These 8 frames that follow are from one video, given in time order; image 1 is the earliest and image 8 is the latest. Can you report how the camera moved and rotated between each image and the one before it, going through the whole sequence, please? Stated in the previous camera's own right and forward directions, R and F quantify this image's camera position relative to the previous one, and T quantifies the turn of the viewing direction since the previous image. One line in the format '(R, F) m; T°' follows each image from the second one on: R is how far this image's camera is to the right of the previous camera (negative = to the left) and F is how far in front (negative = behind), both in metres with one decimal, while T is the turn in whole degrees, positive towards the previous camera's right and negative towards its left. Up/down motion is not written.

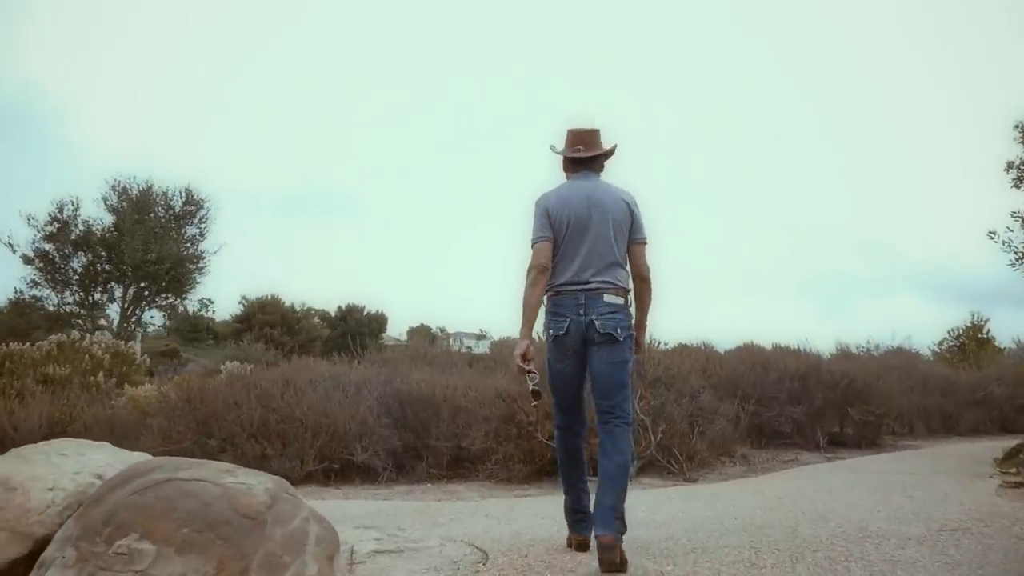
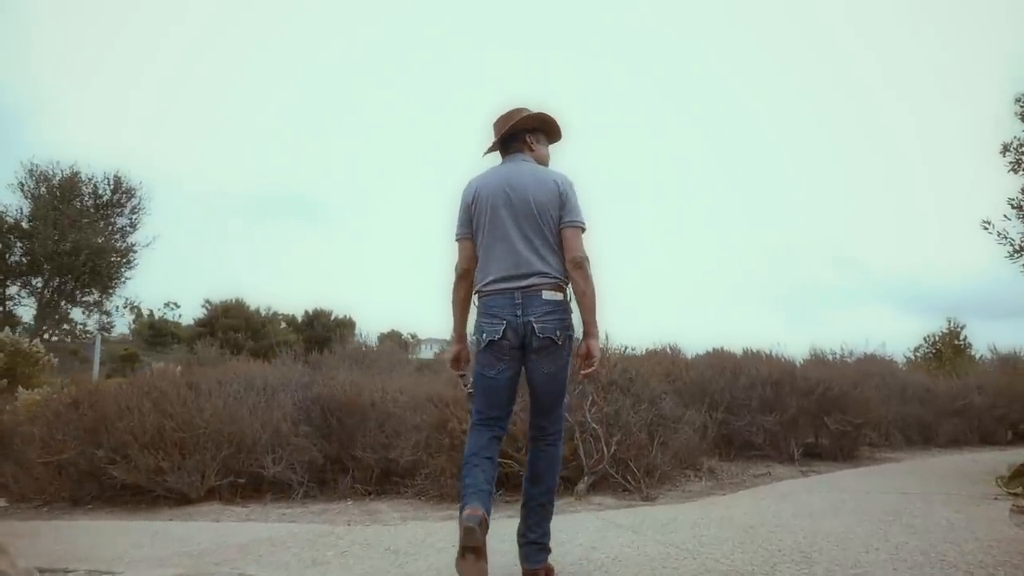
(+0.3, +1.3) m; +2°
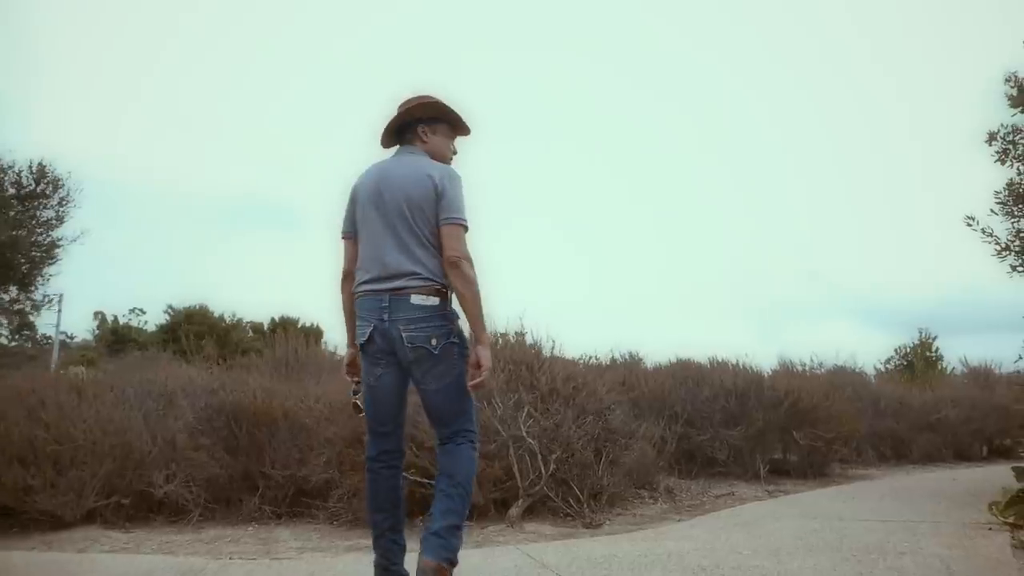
(+0.3, +1.1) m; +2°
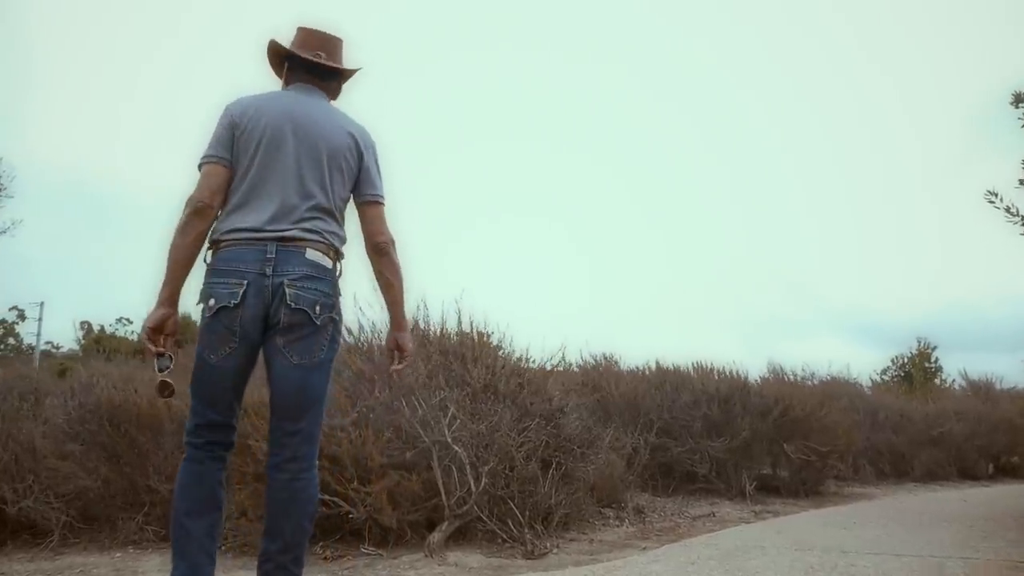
(+0.4, +1.4) m; 0°
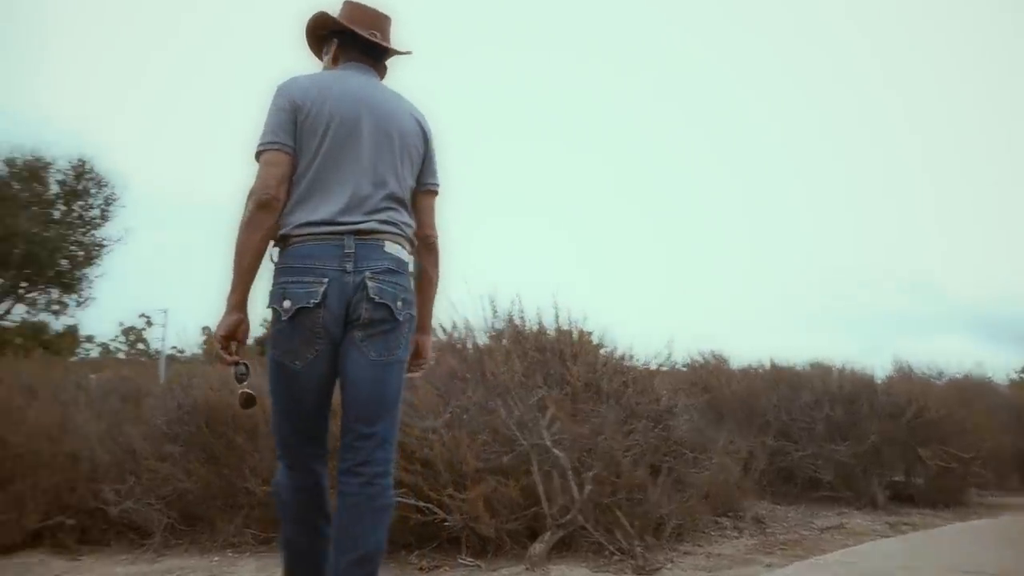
(0.0, +0.4) m; -6°
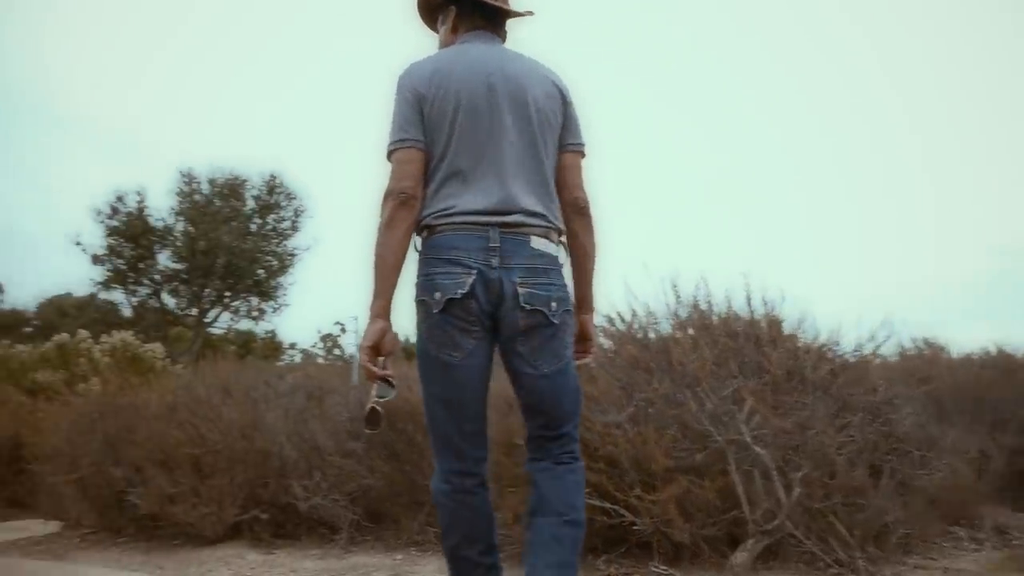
(0.0, +0.4) m; -11°
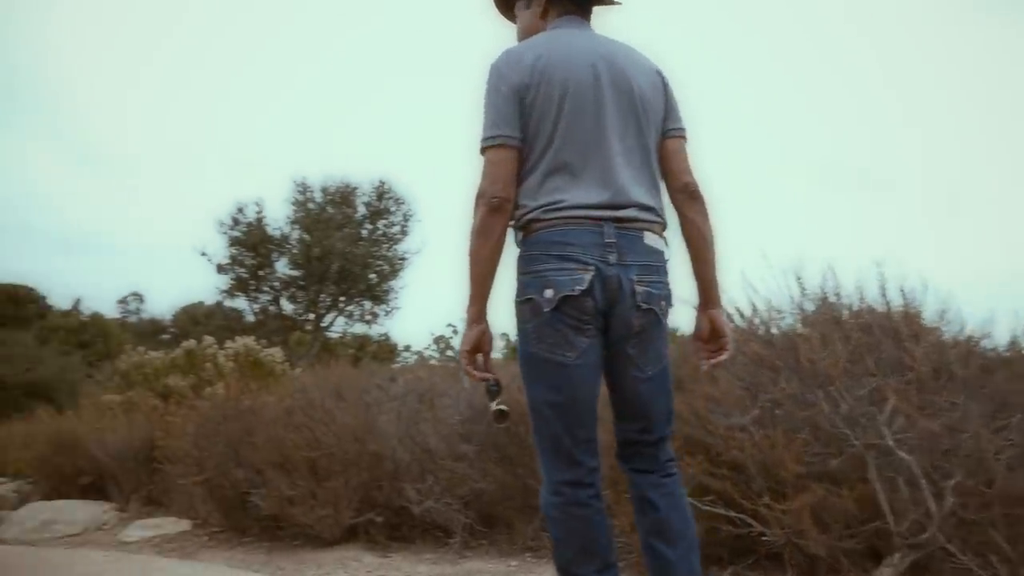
(0.0, +0.2) m; -6°
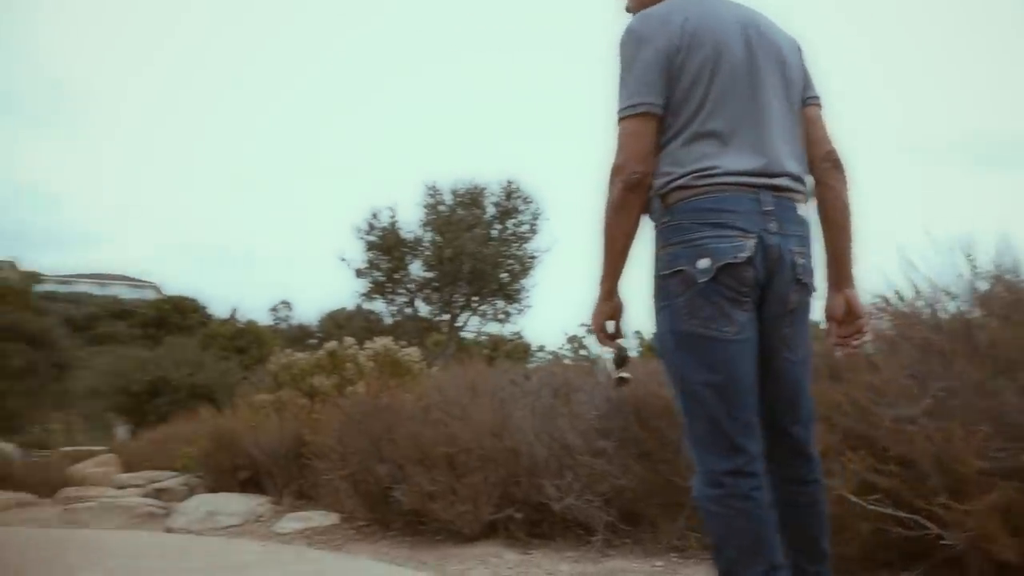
(0.0, +0.2) m; -8°
